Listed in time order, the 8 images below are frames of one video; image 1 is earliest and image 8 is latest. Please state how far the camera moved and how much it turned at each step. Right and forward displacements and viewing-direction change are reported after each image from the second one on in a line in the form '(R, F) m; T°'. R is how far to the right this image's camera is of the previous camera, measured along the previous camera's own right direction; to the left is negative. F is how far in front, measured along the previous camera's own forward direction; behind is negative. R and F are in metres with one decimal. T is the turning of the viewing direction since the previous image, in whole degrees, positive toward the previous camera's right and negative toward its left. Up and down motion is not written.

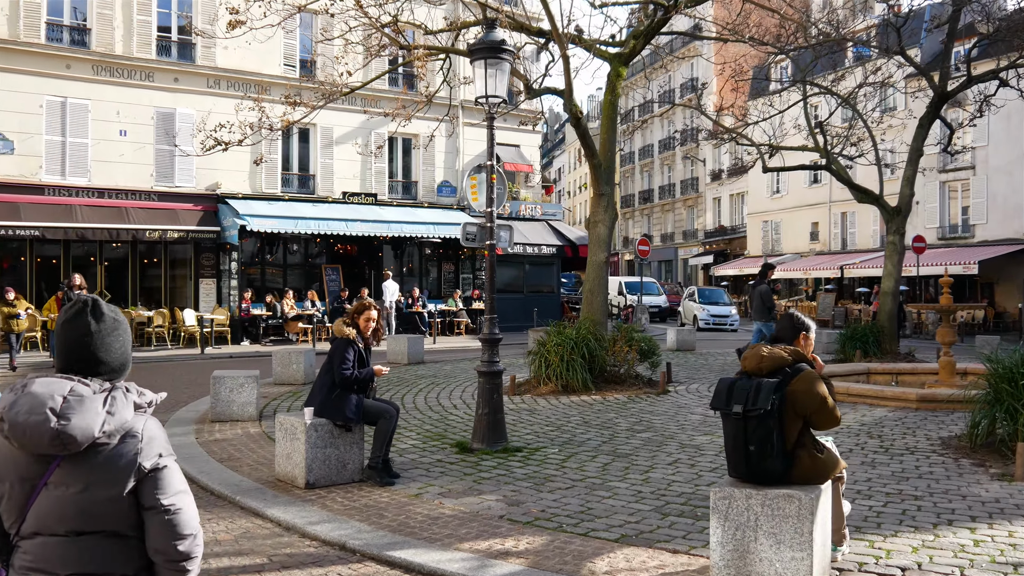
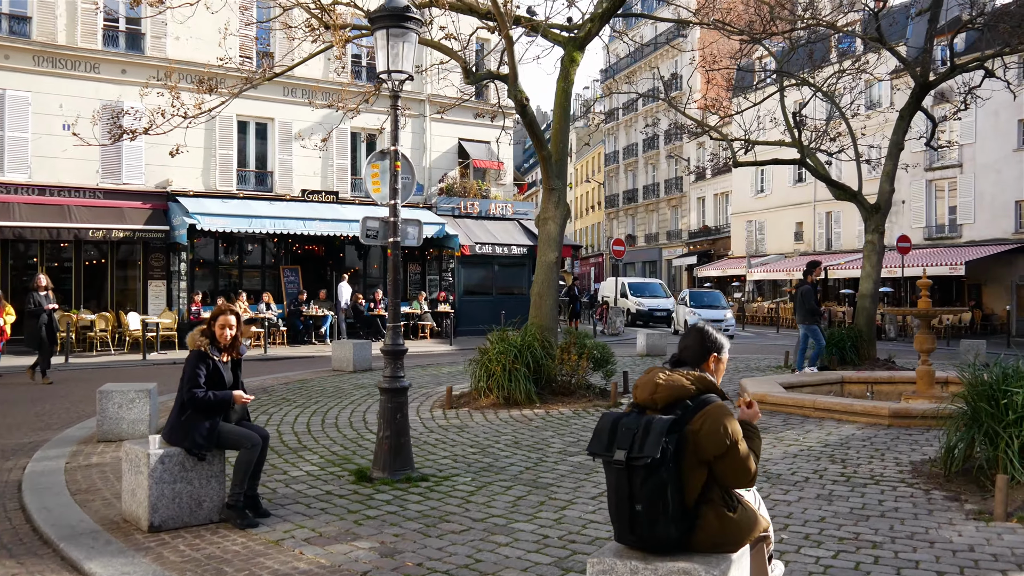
(+0.6, +1.0) m; 0°
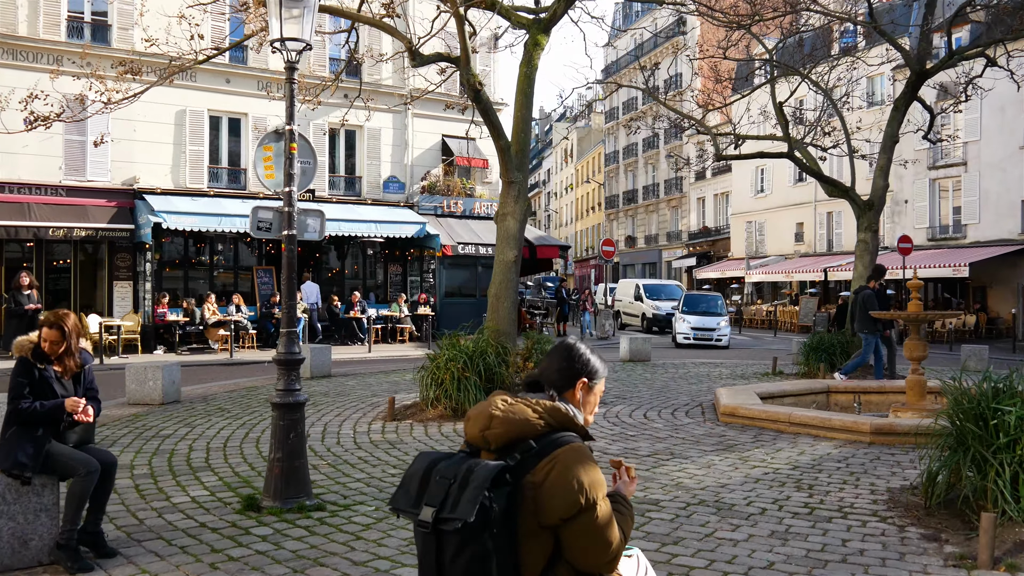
(+0.6, +0.9) m; 0°
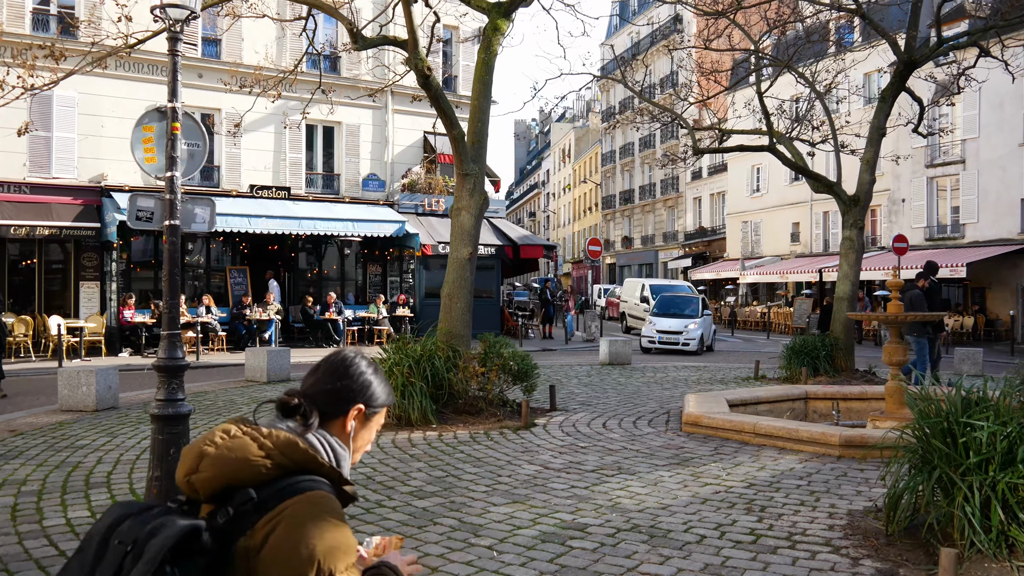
(+0.5, +0.6) m; 0°
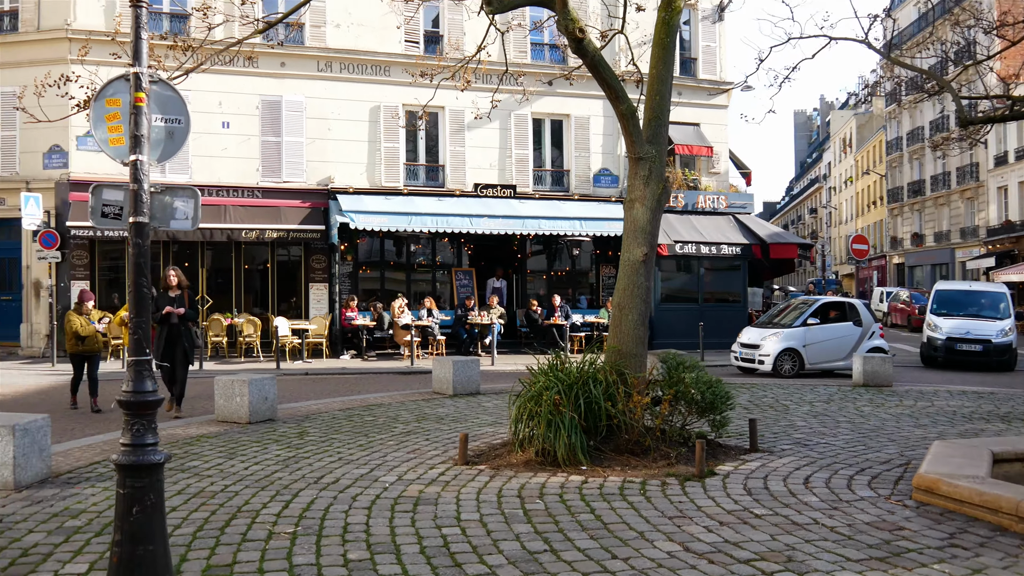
(+0.8, +1.8) m; -17°
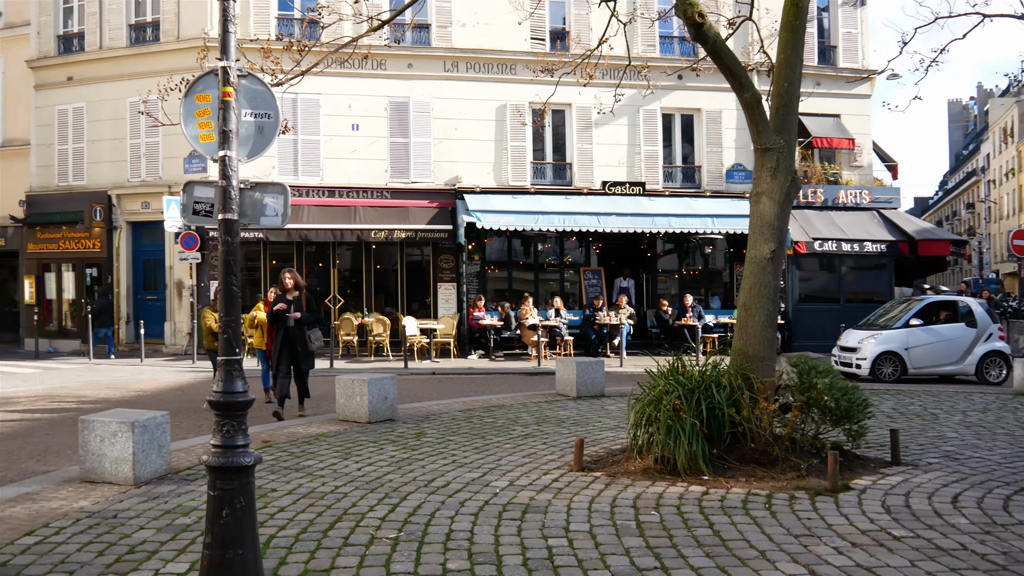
(+0.1, +0.3) m; -8°
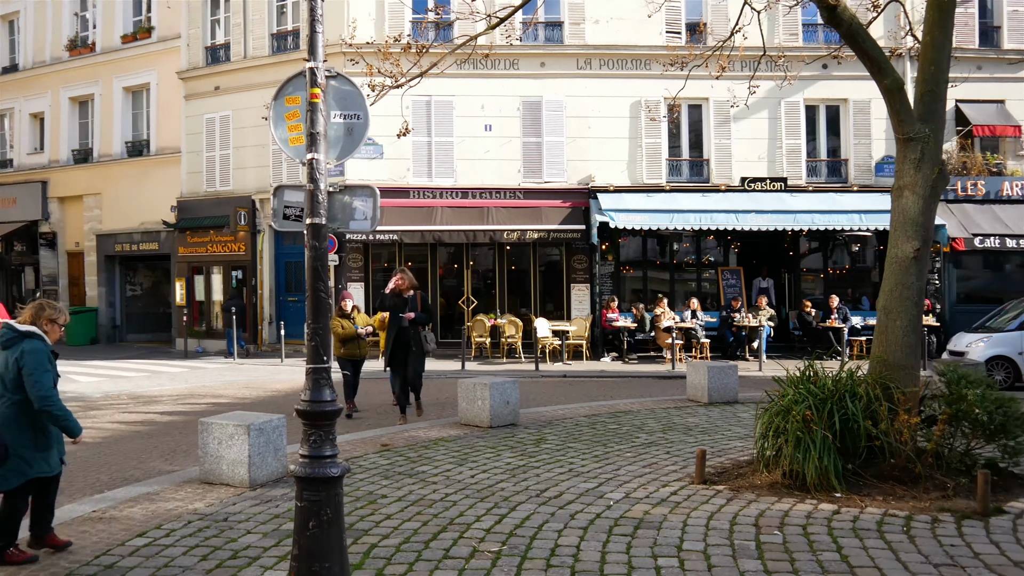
(+0.2, +0.2) m; -9°
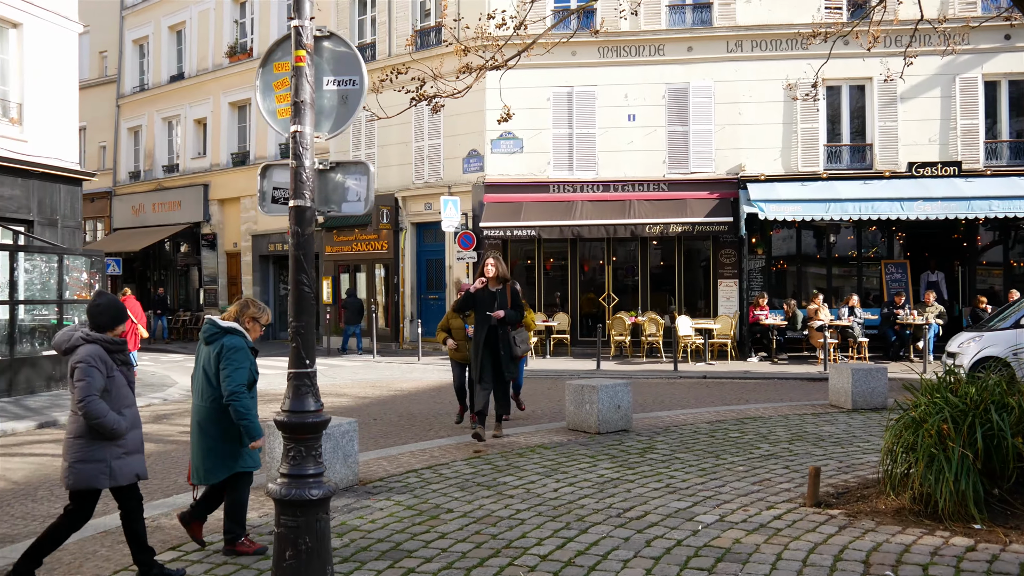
(+0.5, +0.6) m; -10°
